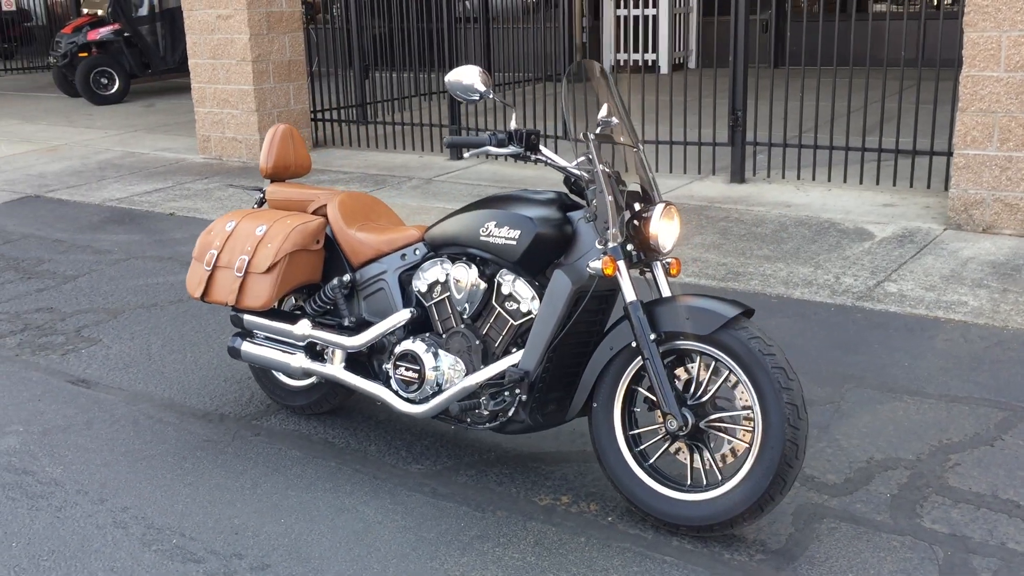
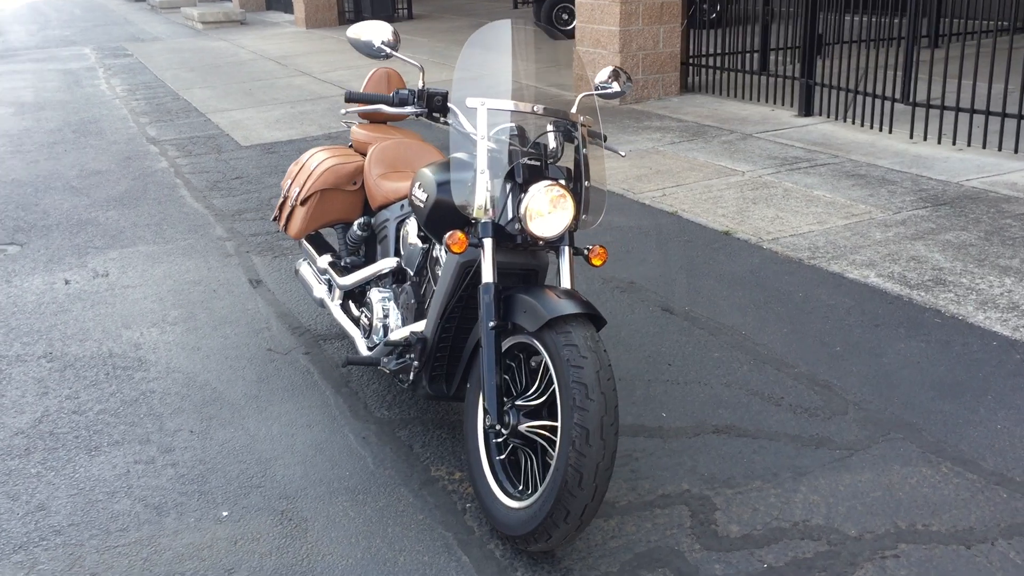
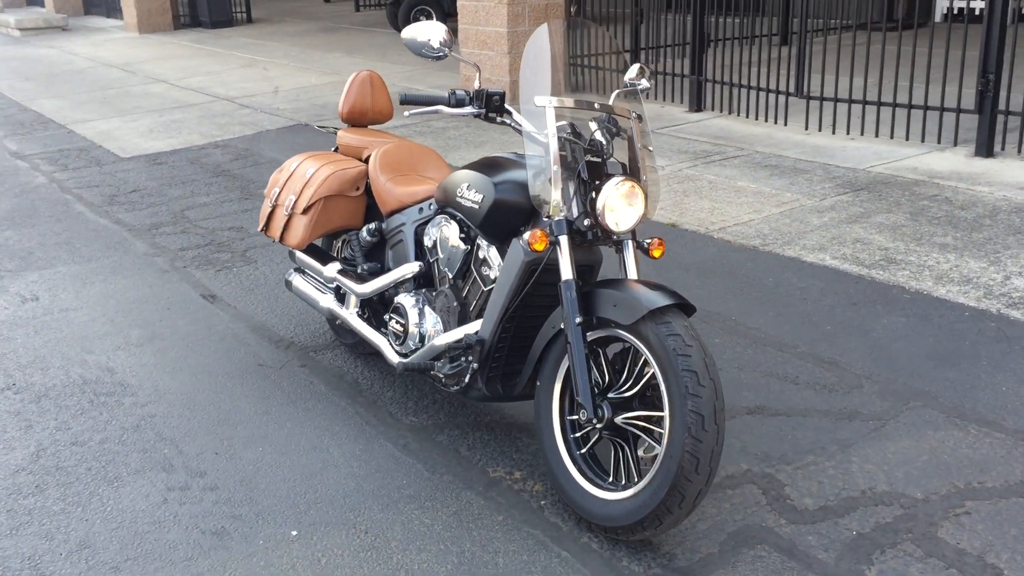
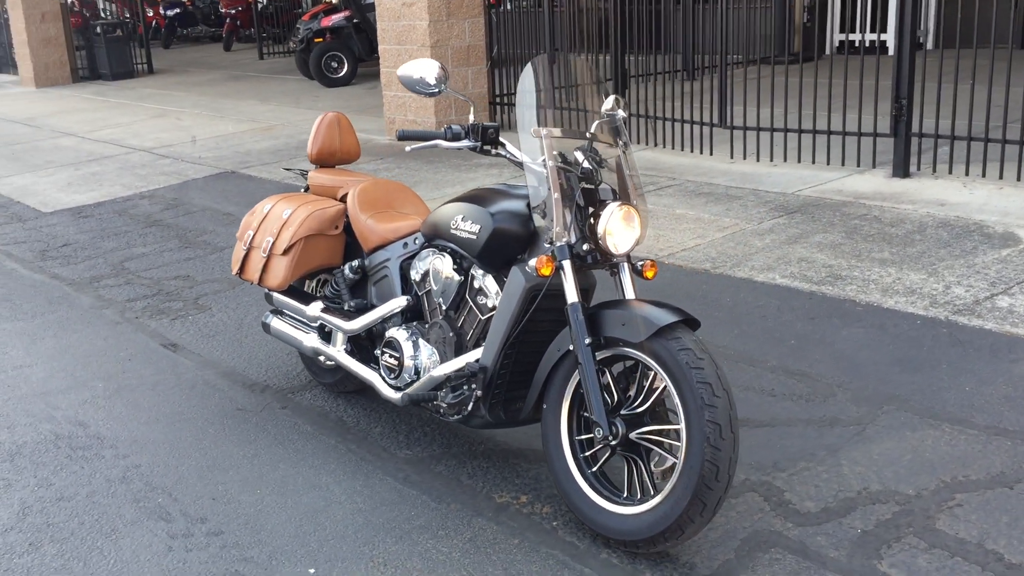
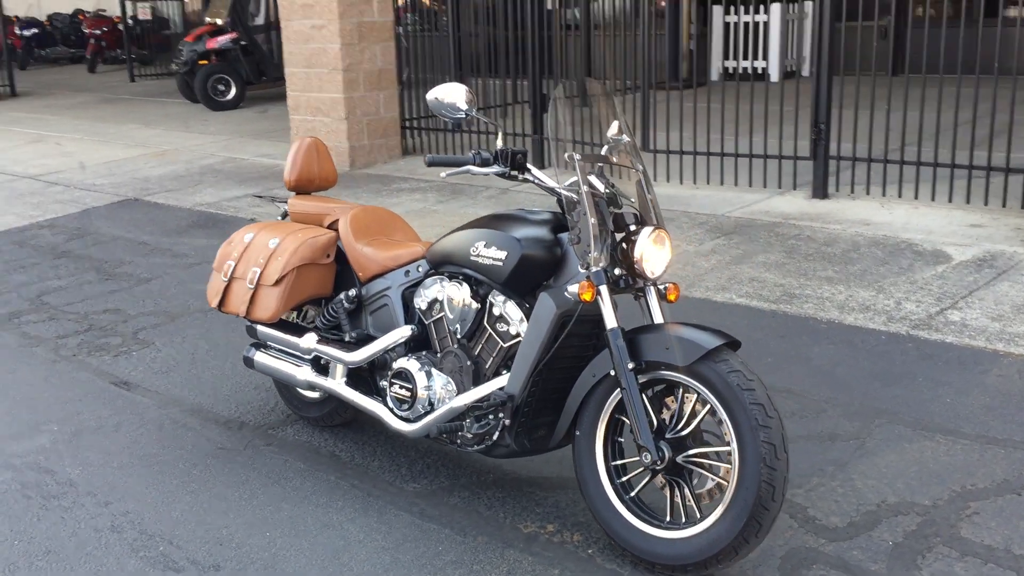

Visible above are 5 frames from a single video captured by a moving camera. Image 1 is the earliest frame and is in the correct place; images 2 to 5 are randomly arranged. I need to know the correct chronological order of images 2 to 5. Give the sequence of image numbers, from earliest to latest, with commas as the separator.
5, 4, 3, 2
